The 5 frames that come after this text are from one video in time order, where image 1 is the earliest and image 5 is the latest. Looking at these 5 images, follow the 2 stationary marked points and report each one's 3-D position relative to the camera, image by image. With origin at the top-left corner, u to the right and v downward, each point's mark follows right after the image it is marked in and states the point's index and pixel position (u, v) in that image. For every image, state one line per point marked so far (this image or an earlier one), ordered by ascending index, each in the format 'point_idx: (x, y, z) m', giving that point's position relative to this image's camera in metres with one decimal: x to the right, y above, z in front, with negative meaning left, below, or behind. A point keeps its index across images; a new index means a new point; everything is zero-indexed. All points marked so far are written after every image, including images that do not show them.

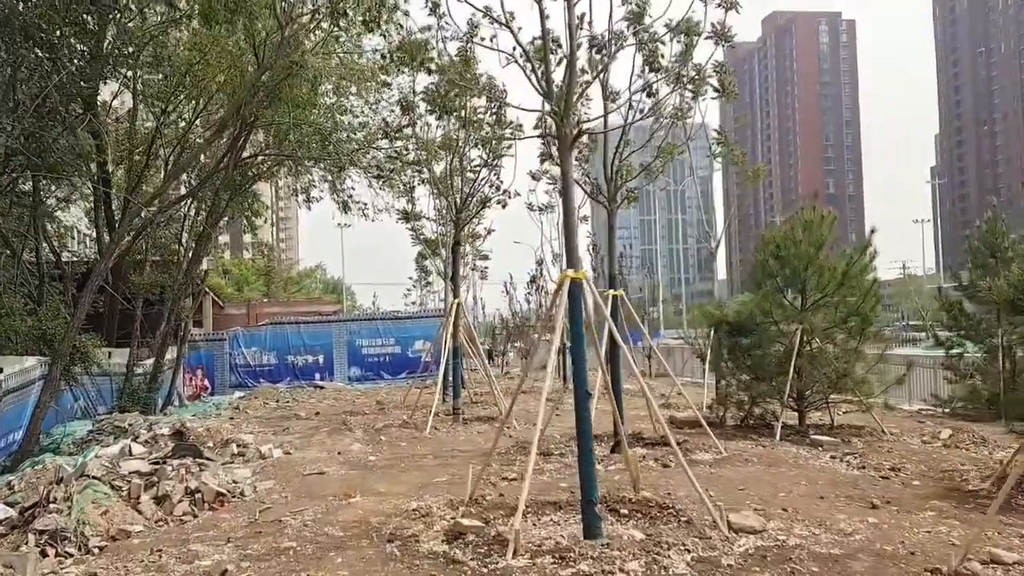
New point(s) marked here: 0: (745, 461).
0: (+1.7, -1.3, +7.0) m
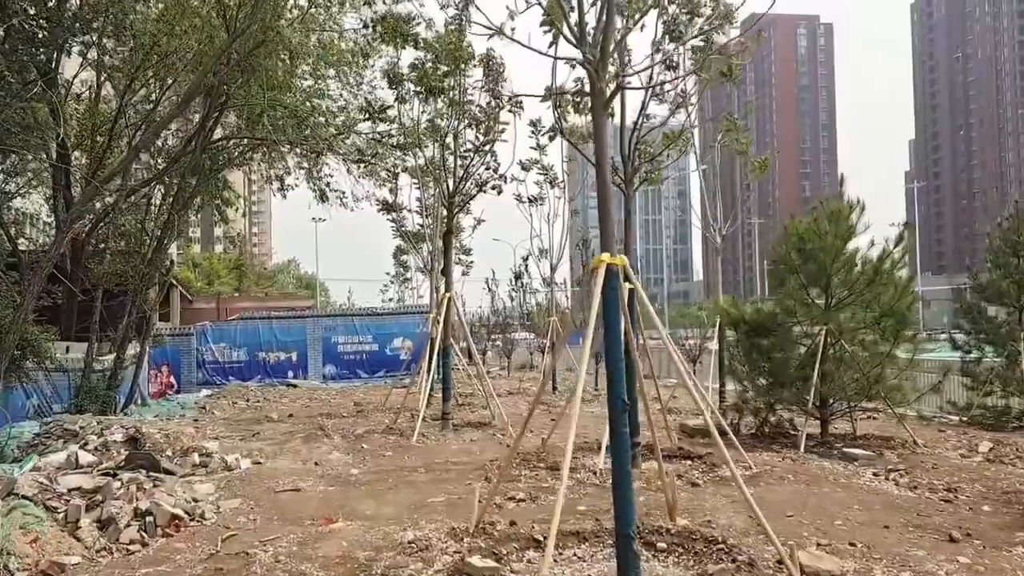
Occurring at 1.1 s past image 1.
0: (+1.7, -1.2, +6.2) m
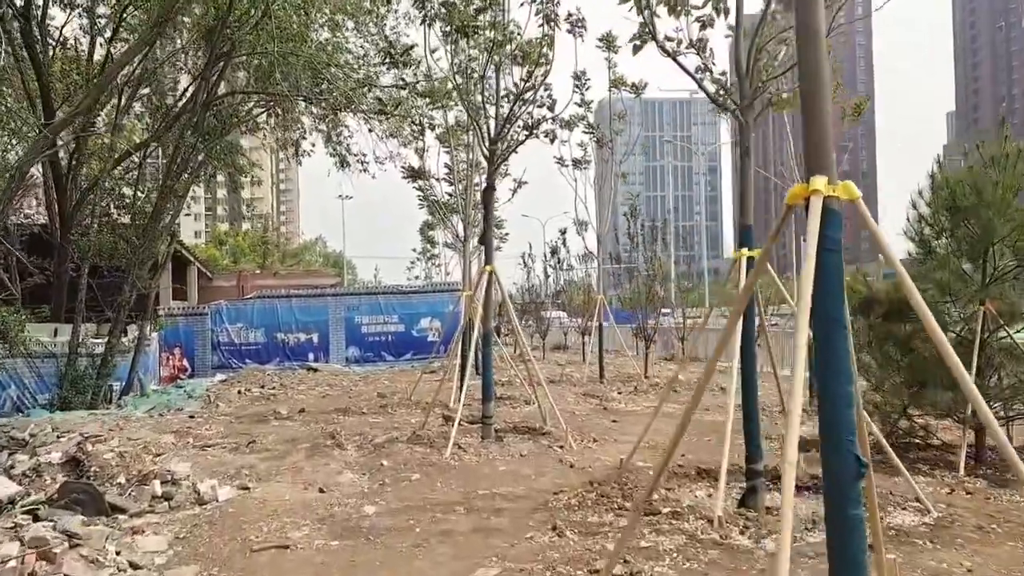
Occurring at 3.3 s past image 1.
0: (+2.1, -1.1, +4.3) m
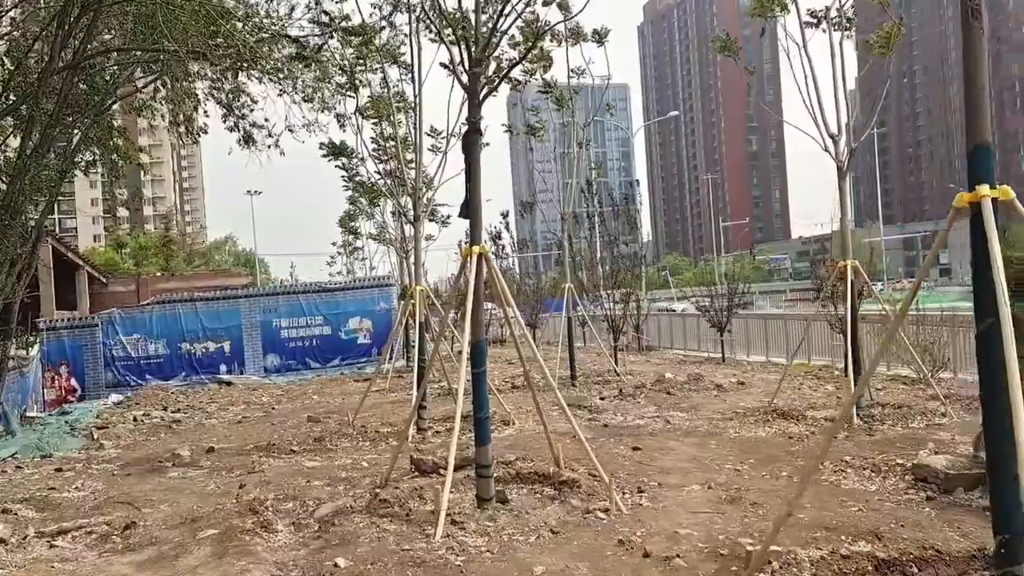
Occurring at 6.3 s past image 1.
0: (+2.4, -0.9, +2.2) m
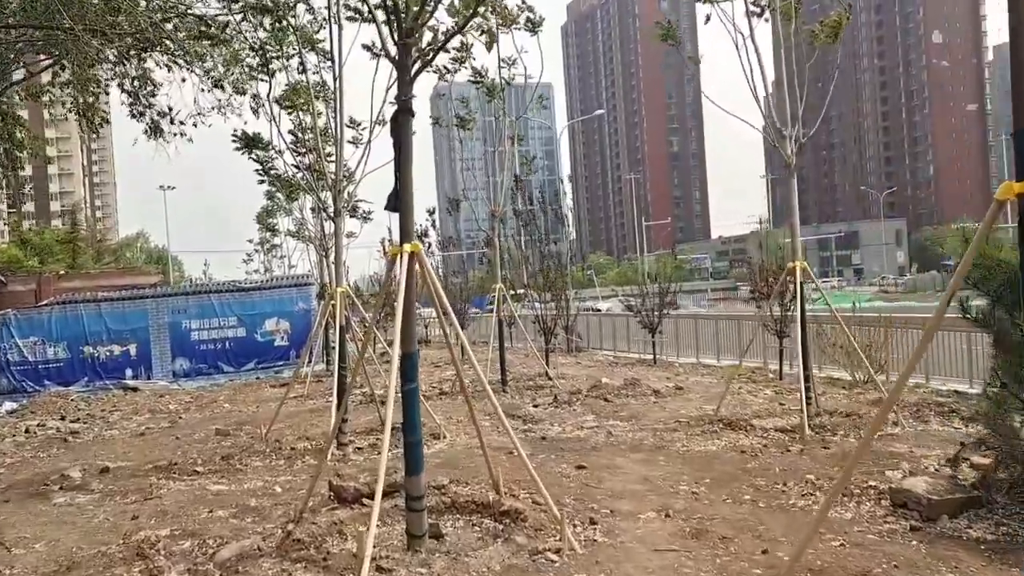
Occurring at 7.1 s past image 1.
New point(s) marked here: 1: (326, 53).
0: (+2.3, -1.0, +1.8) m
1: (-1.8, +2.4, +9.6) m
